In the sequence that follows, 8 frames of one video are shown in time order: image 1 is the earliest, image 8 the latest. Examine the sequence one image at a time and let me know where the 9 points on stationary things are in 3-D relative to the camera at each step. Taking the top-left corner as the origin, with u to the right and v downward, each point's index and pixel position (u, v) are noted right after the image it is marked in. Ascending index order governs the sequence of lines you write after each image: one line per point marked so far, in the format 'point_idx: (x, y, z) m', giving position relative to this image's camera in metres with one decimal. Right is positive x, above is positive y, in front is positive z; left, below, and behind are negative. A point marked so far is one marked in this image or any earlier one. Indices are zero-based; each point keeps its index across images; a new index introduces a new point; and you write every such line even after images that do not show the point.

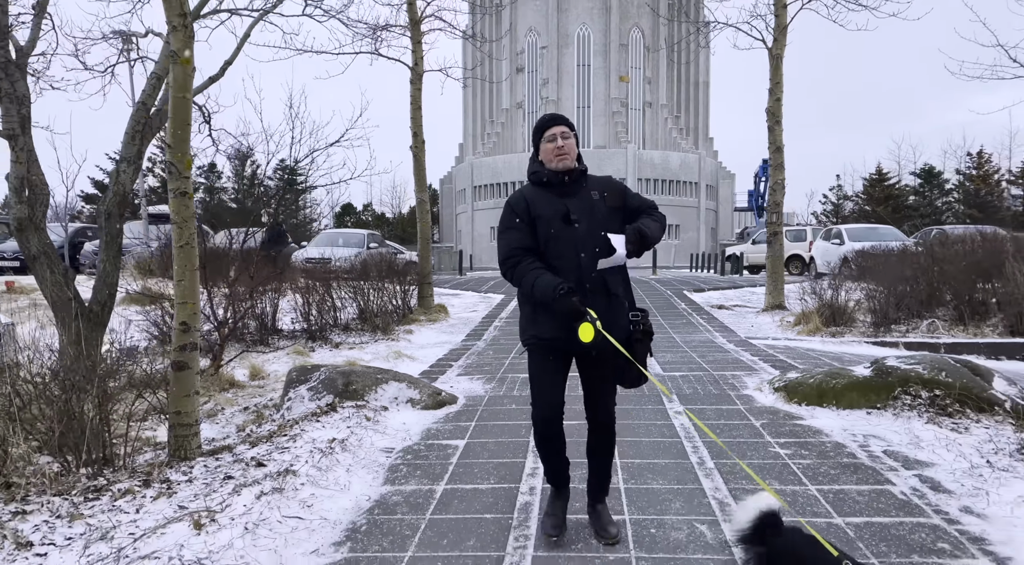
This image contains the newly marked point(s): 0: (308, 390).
0: (-1.5, -0.8, +5.0) m
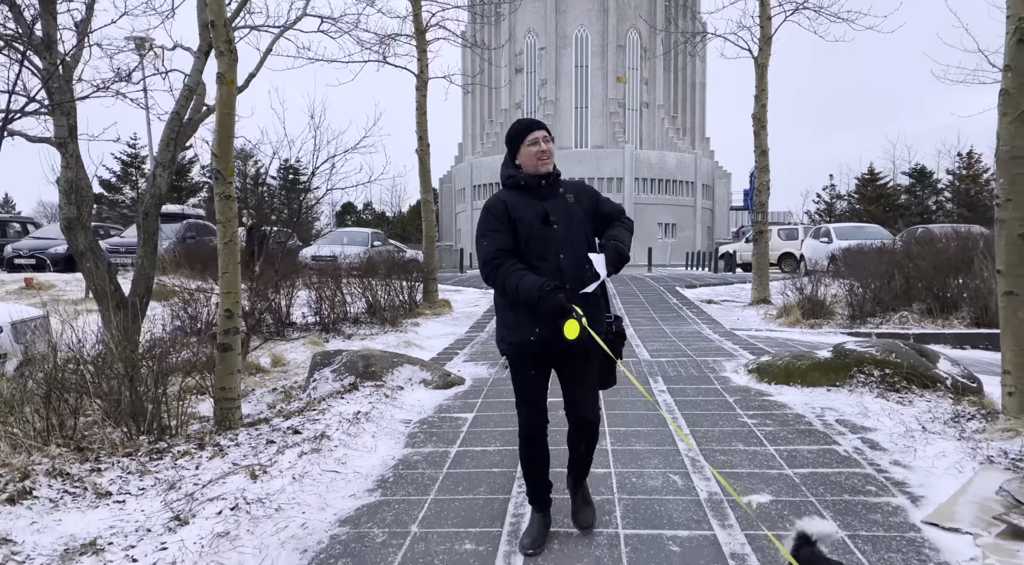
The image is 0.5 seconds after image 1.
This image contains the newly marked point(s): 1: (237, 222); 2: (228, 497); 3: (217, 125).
0: (-1.5, -0.7, +5.6) m
1: (-1.9, +0.4, +4.6) m
2: (-1.4, -1.1, +3.4) m
3: (-2.0, +1.1, +4.6) m
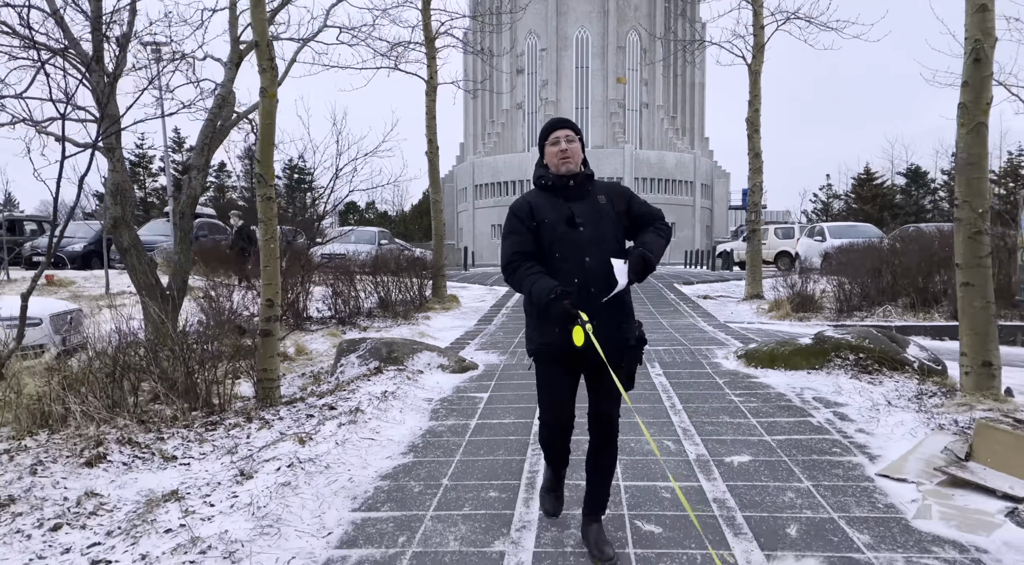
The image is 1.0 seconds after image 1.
0: (-1.4, -0.7, +6.1) m
1: (-1.8, +0.5, +5.2) m
2: (-1.3, -1.0, +3.9) m
3: (-1.9, +1.1, +5.1) m
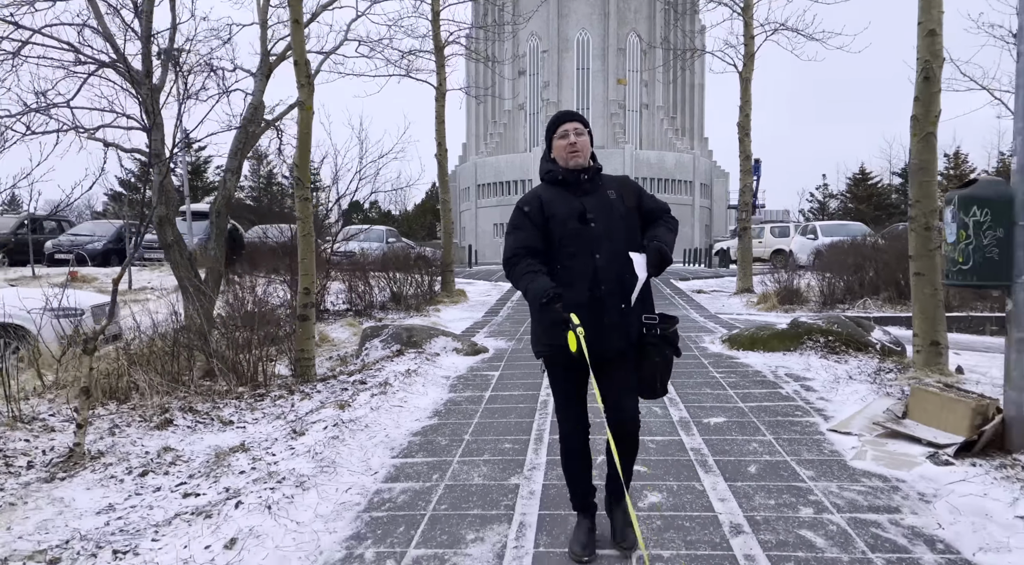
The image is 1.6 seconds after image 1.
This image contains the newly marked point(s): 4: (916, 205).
0: (-1.3, -0.6, +6.8) m
1: (-1.8, +0.6, +5.9) m
2: (-1.3, -0.9, +4.6) m
3: (-1.9, +1.2, +5.8) m
4: (+3.3, +0.6, +5.4) m
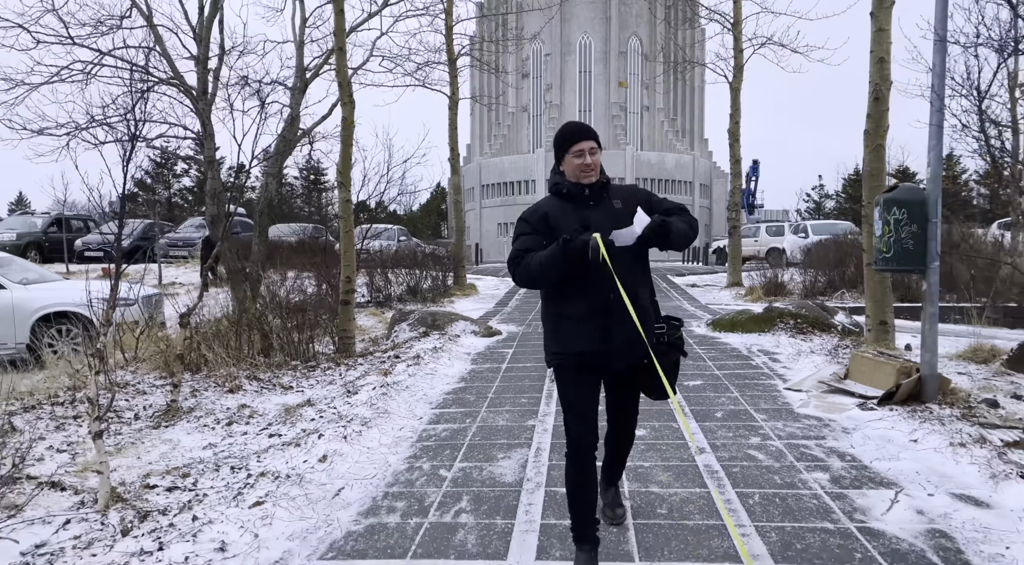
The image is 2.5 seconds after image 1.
0: (-1.2, -0.5, +7.8) m
1: (-1.6, +0.7, +6.8) m
2: (-1.2, -0.8, +5.6) m
3: (-1.7, +1.3, +6.7) m
4: (+3.4, +0.7, +6.4) m
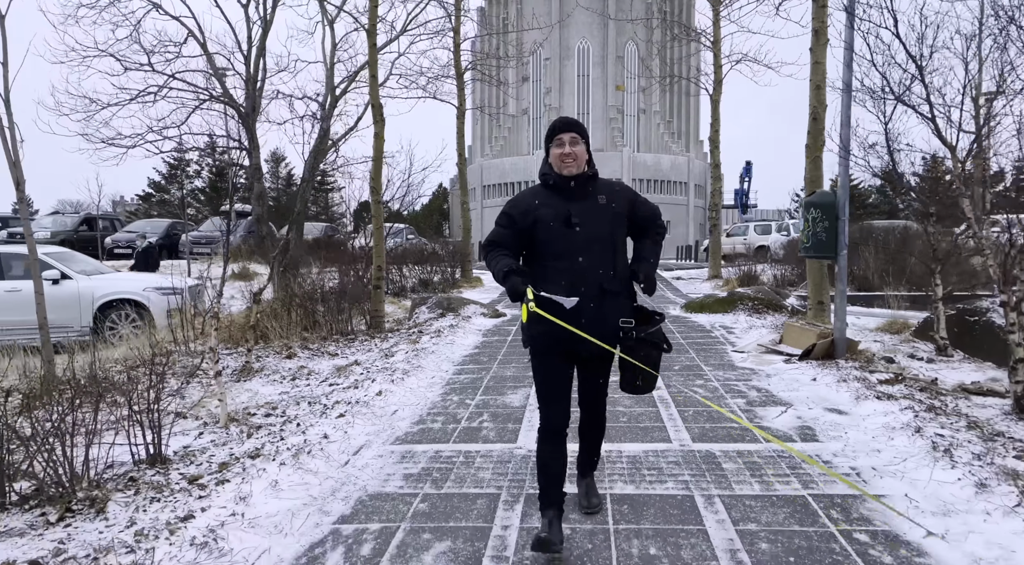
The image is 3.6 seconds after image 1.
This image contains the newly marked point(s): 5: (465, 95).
0: (-1.2, -0.4, +9.2) m
1: (-1.6, +0.8, +8.2) m
2: (-1.1, -0.7, +6.9) m
3: (-1.7, +1.5, +8.1) m
4: (+3.4, +0.9, +7.7) m
5: (-1.0, +4.1, +14.7) m
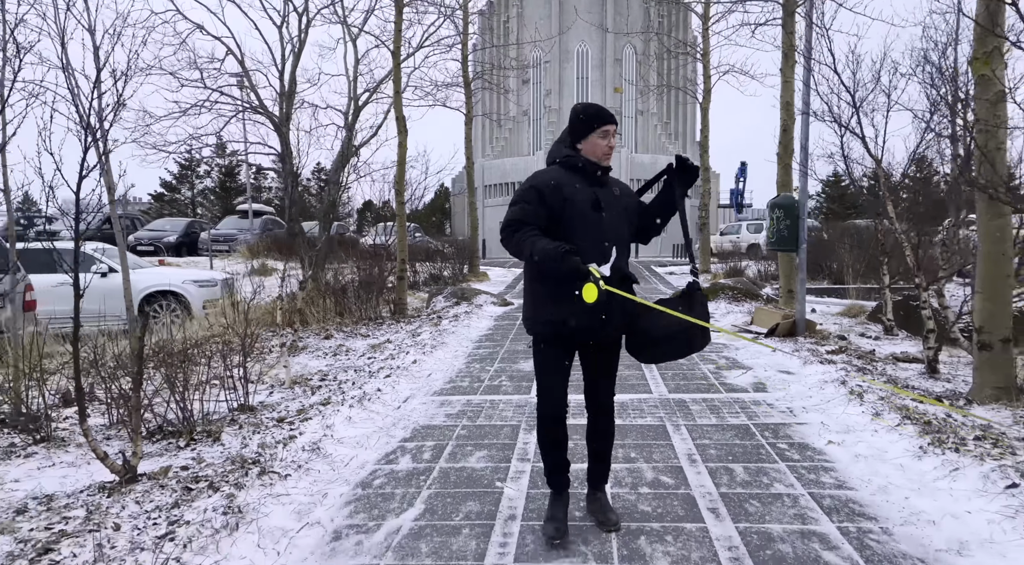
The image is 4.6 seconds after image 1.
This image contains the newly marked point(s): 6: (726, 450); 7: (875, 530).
0: (-1.1, -0.2, +10.2) m
1: (-1.5, +0.9, +9.3) m
2: (-1.0, -0.6, +8.0) m
3: (-1.6, +1.6, +9.2) m
4: (+3.5, +1.0, +8.8) m
5: (-0.9, +4.3, +15.8) m
6: (+1.2, -1.0, +3.8) m
7: (+1.5, -1.0, +2.8) m
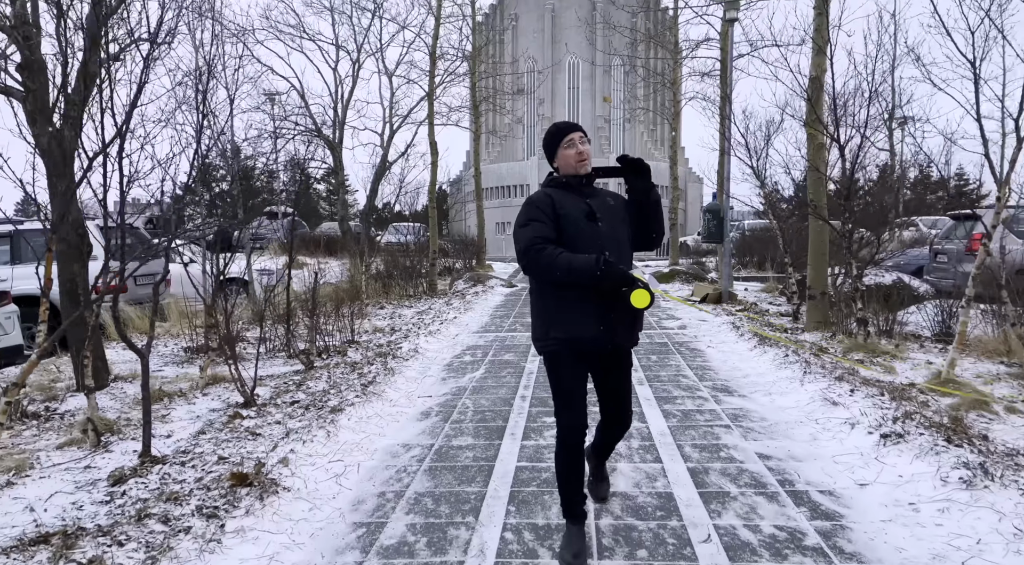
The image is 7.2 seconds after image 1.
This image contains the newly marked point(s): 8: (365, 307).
0: (-1.0, 0.0, +13.1) m
1: (-1.4, +1.2, +12.2) m
2: (-0.9, -0.3, +10.9) m
3: (-1.5, +1.8, +12.1) m
4: (+3.7, +1.3, +11.8) m
5: (-0.9, +4.5, +18.7) m
6: (+1.4, -0.7, +6.8) m
7: (+1.7, -0.8, +5.8) m
8: (-2.4, -0.4, +11.1) m
